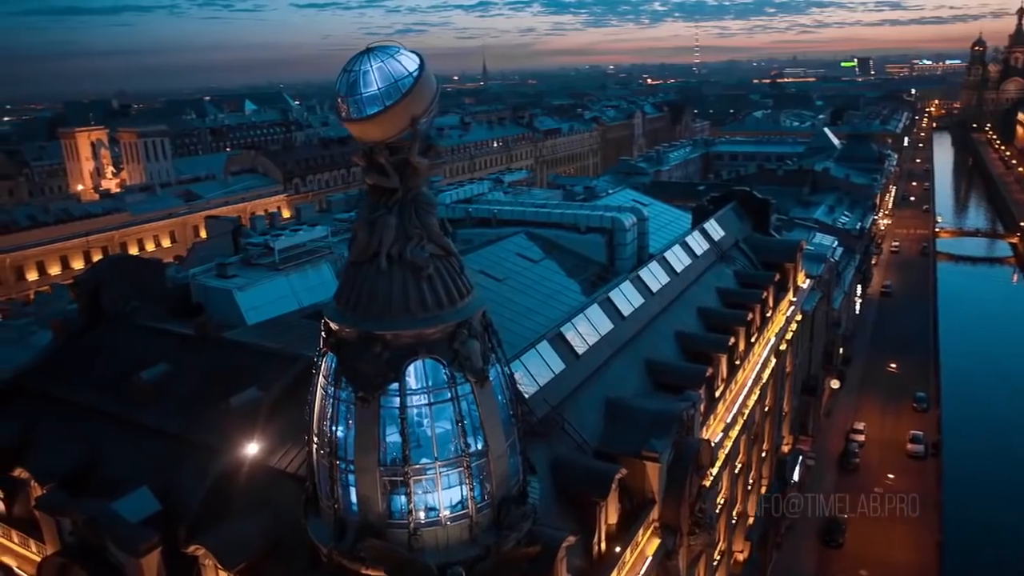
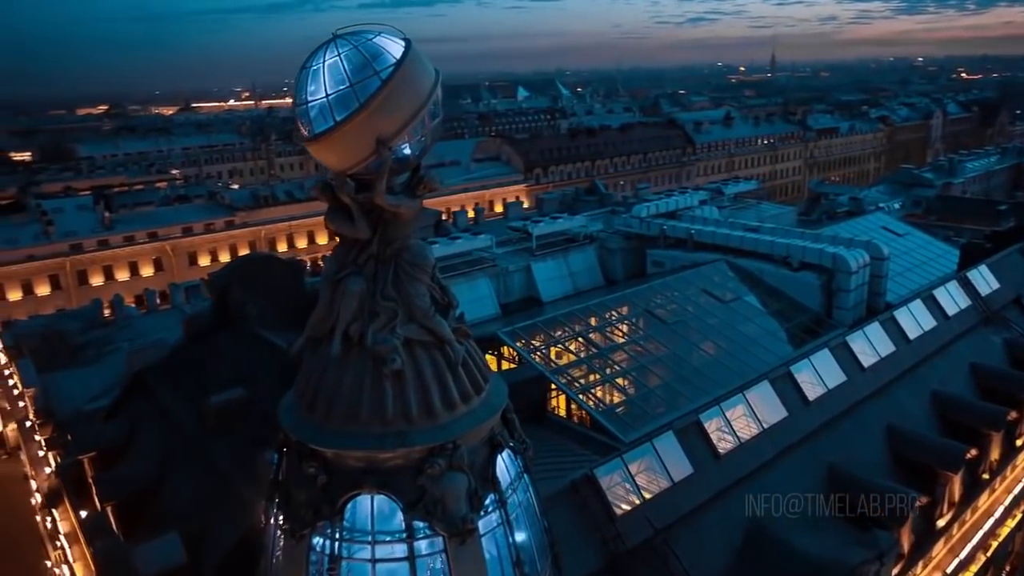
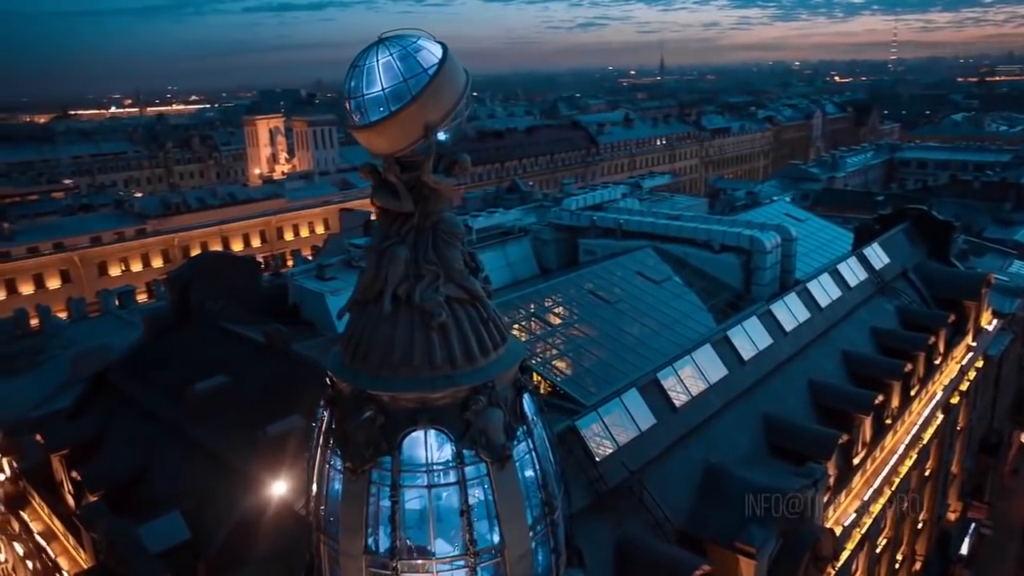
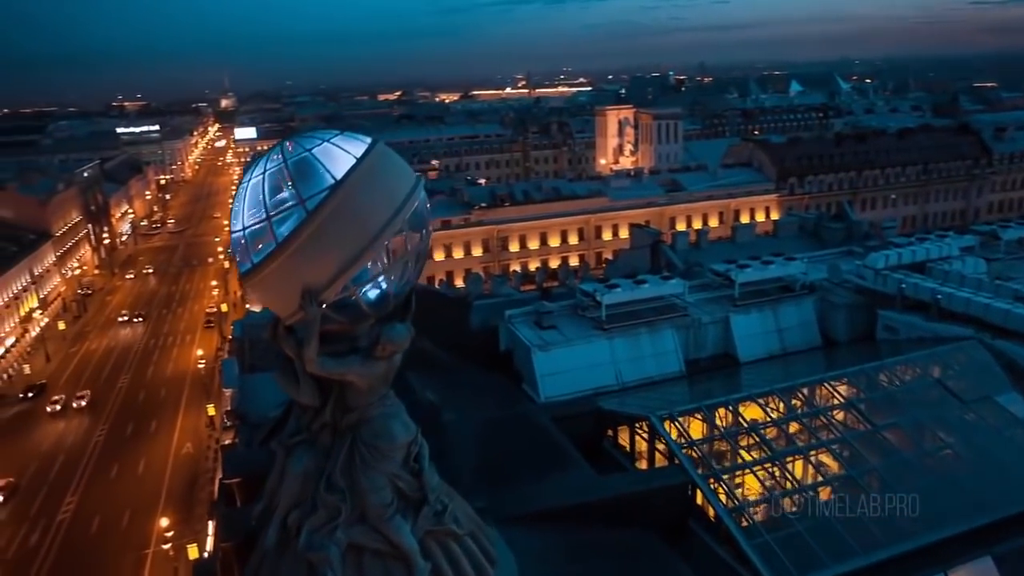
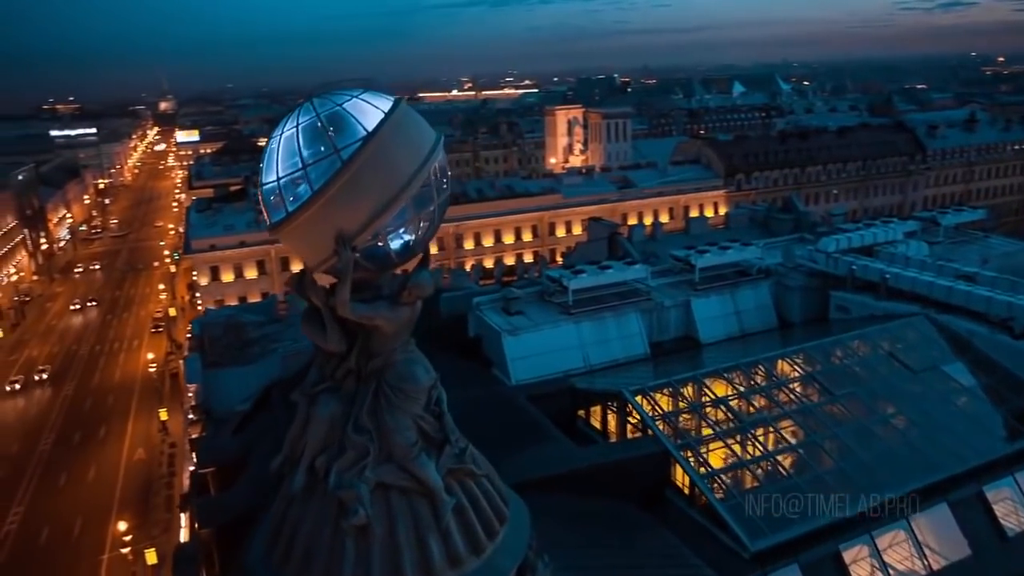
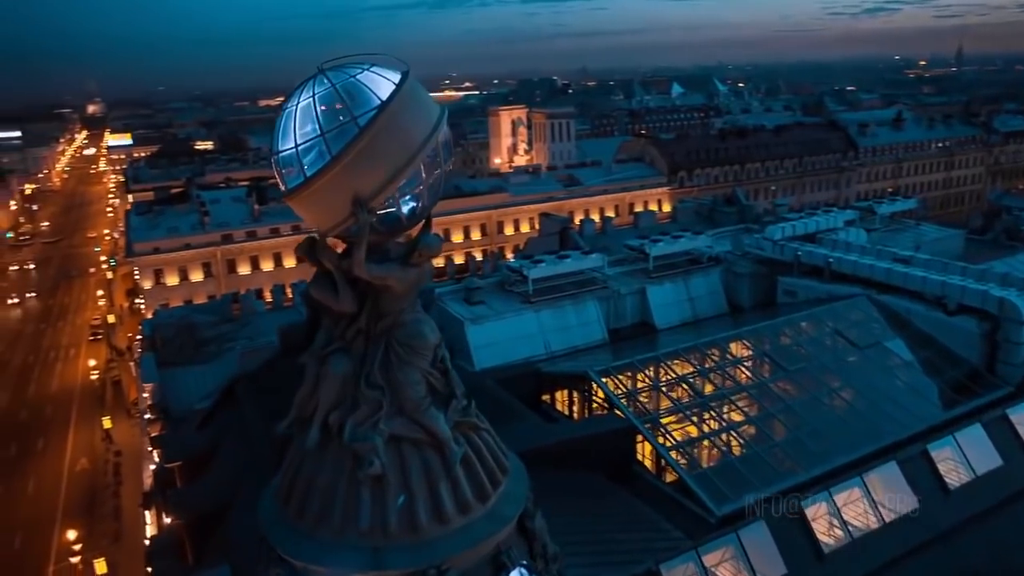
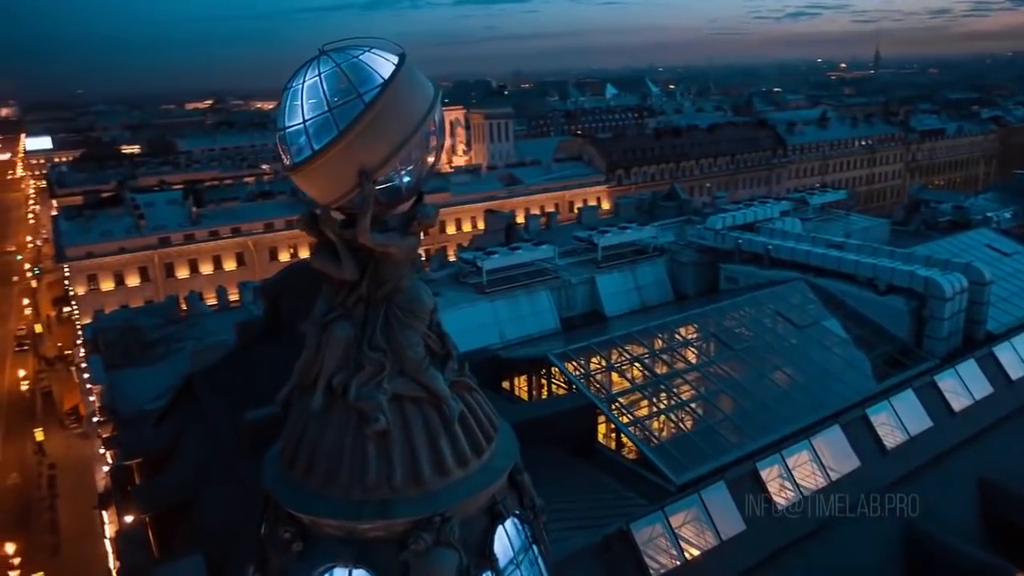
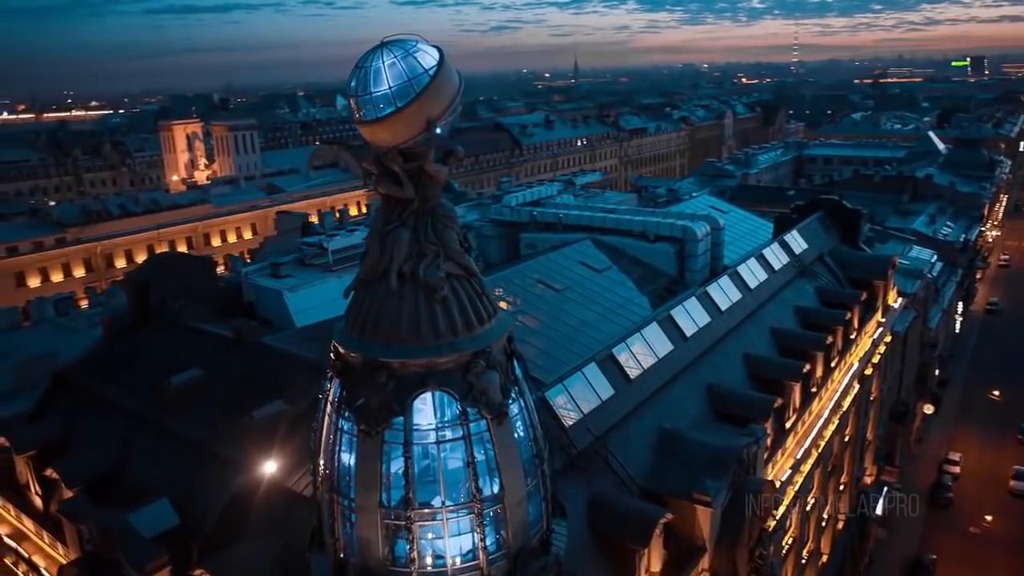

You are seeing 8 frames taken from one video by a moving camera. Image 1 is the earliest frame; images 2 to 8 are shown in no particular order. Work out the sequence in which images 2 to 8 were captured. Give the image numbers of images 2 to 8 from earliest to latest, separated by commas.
8, 3, 2, 7, 6, 5, 4
